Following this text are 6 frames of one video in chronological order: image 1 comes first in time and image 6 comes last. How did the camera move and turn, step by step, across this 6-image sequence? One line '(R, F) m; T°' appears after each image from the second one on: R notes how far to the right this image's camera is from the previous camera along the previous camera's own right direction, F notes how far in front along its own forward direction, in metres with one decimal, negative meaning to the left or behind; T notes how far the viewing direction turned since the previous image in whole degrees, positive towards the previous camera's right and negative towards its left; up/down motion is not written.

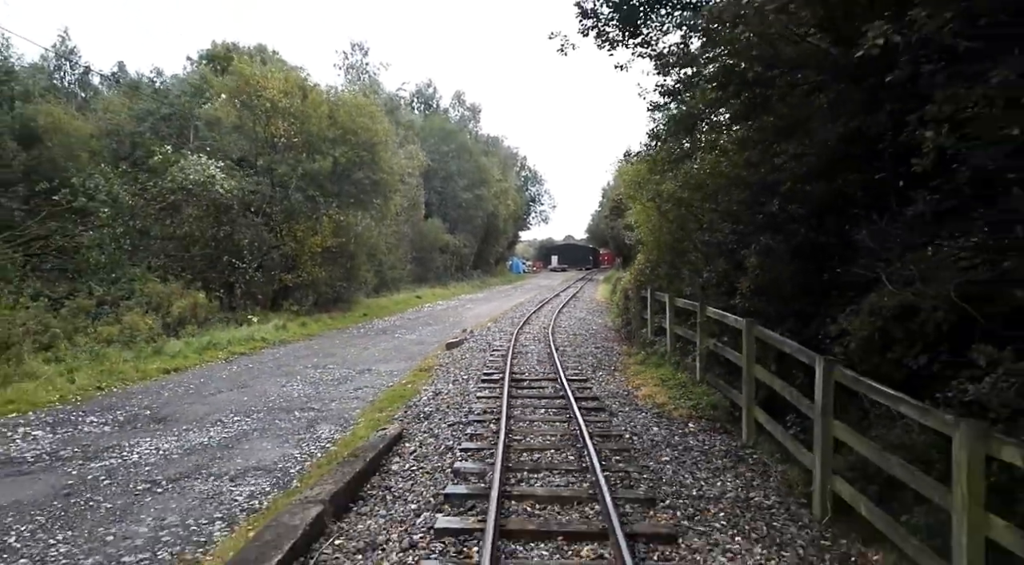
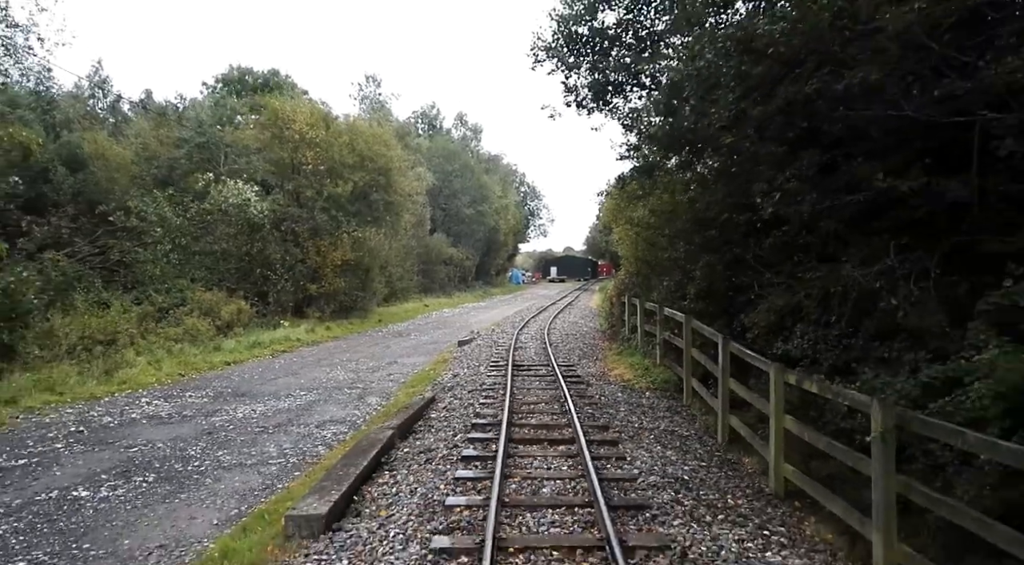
(-0.1, -3.1) m; 0°
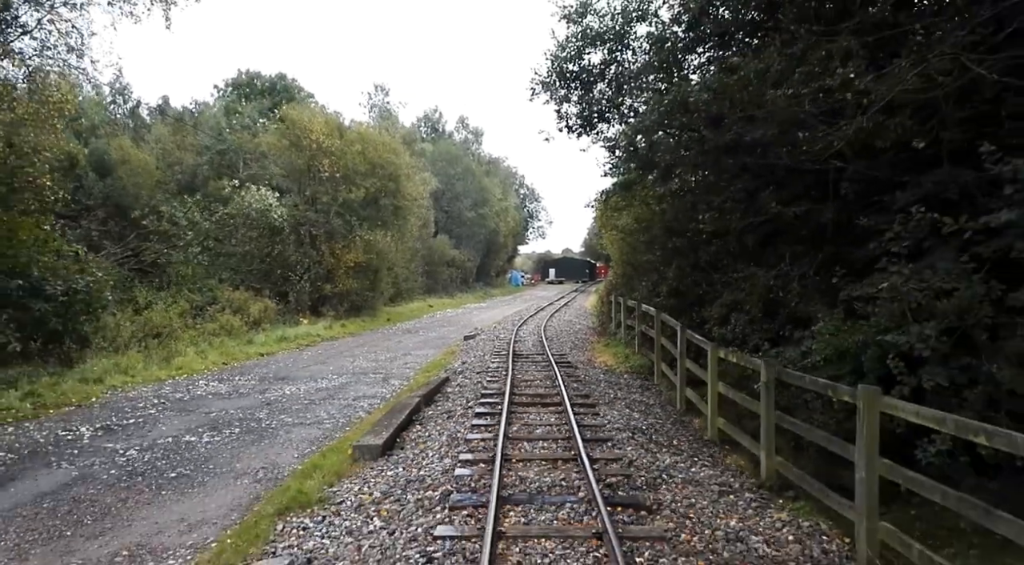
(0.0, -2.4) m; 0°
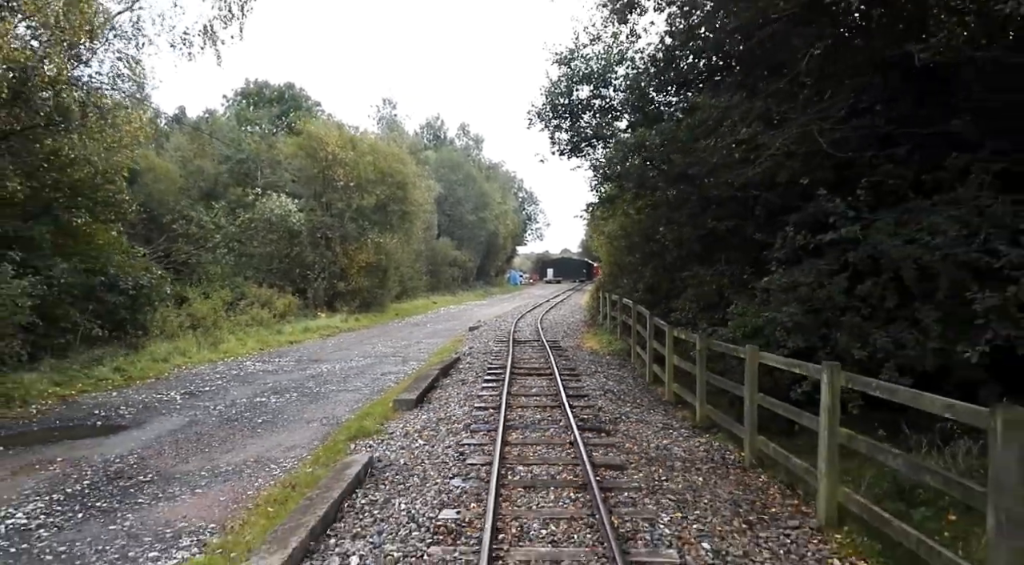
(0.0, -2.6) m; 0°
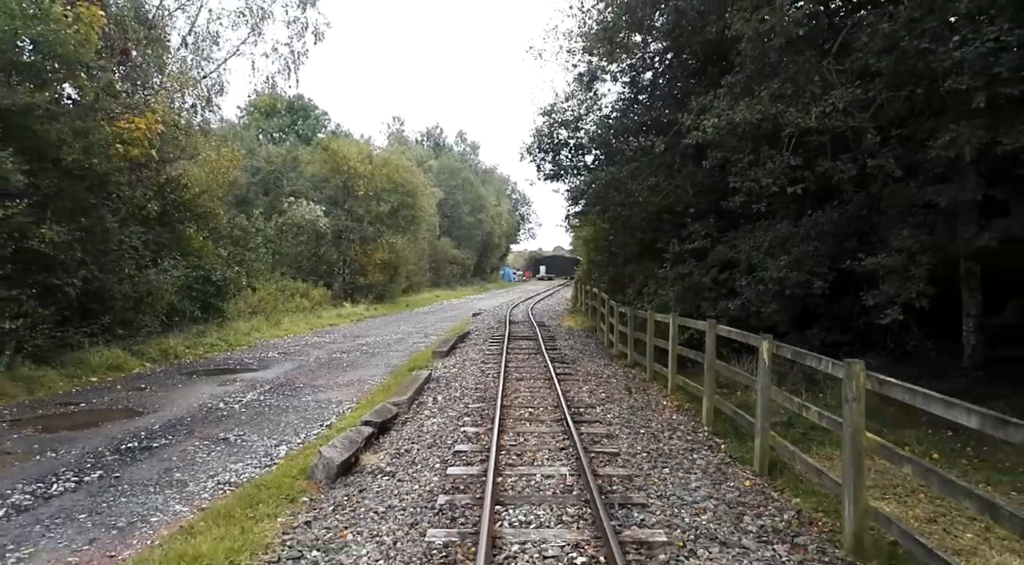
(-0.1, -5.4) m; +1°
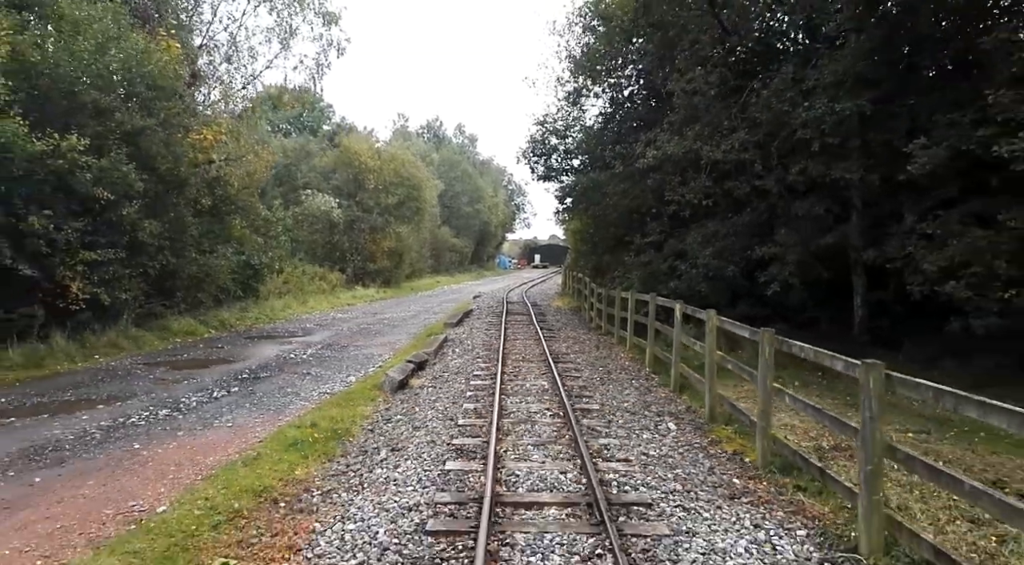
(-0.1, -3.6) m; 0°
